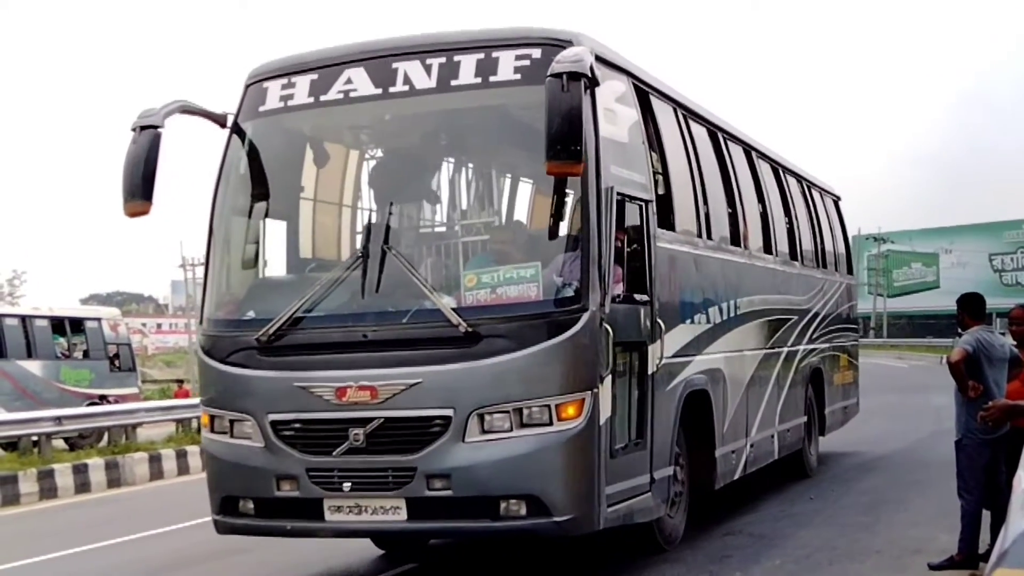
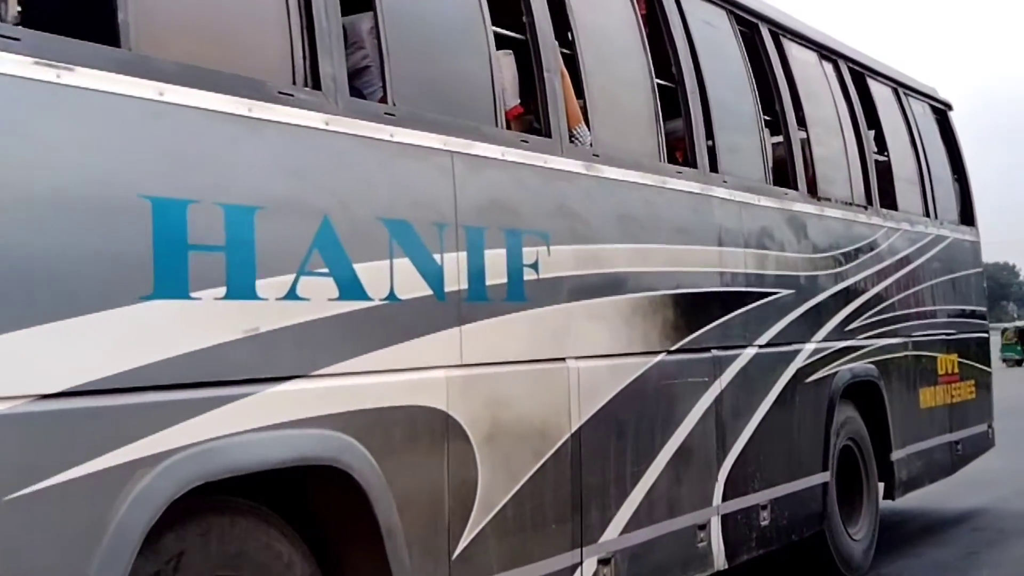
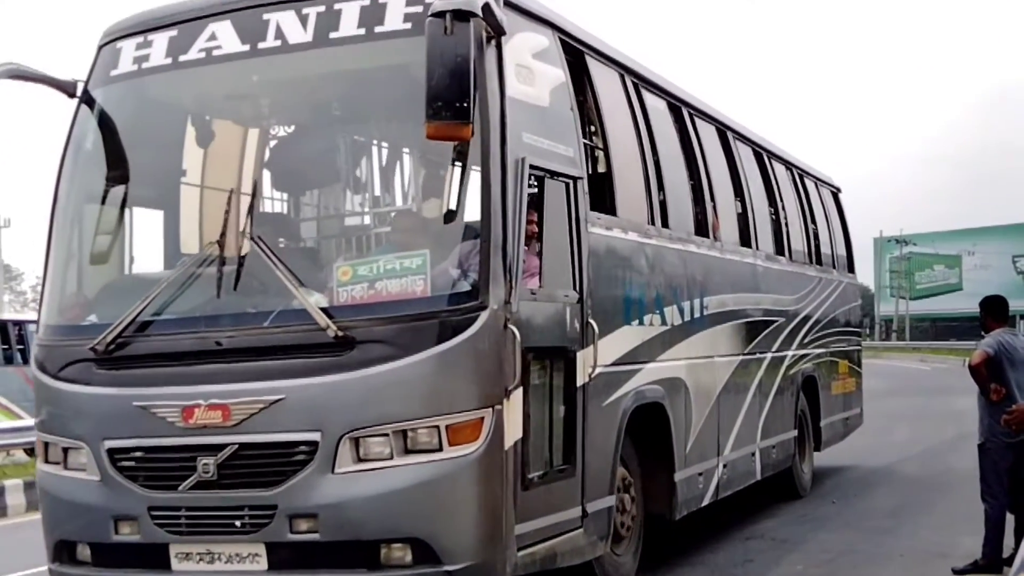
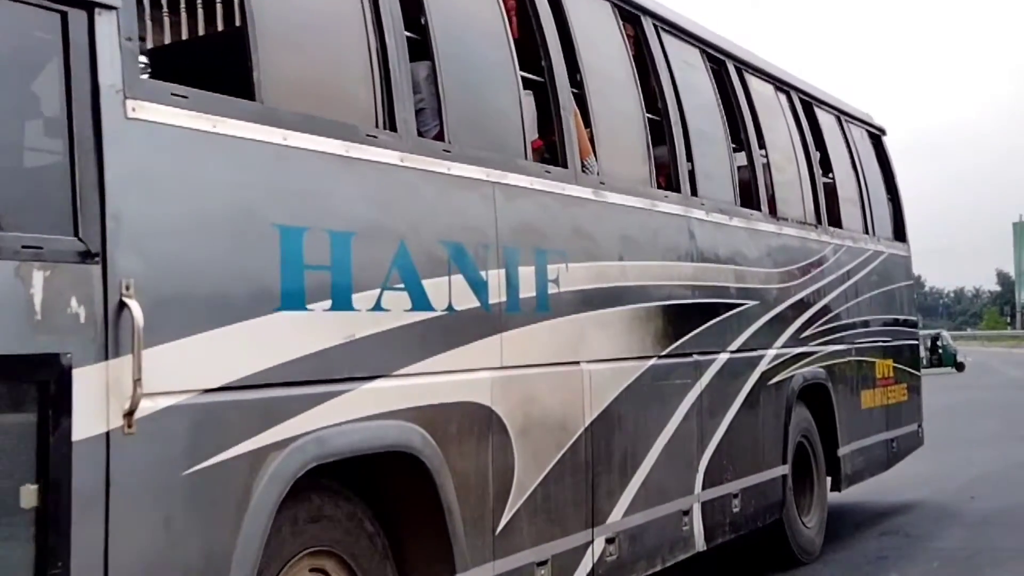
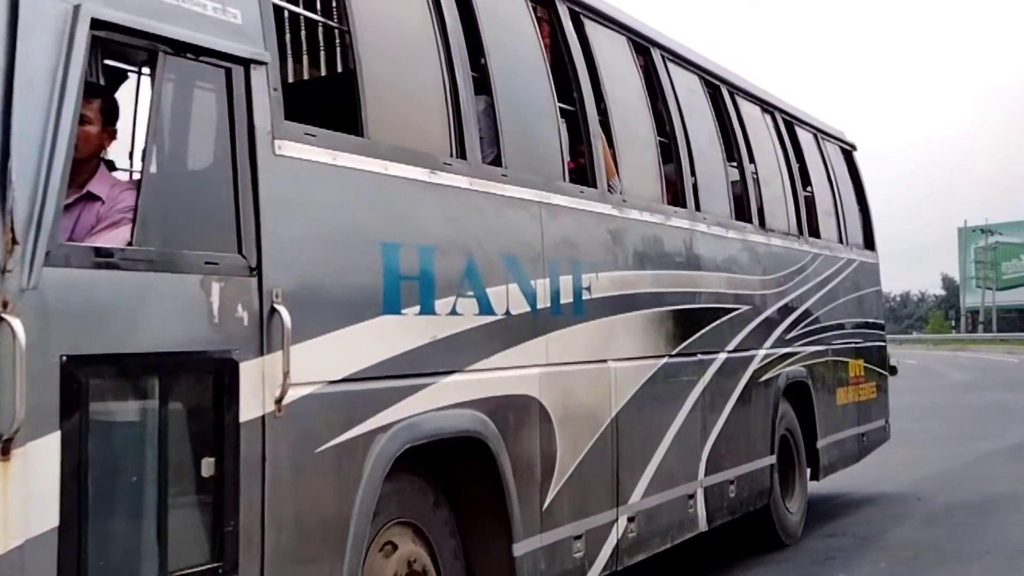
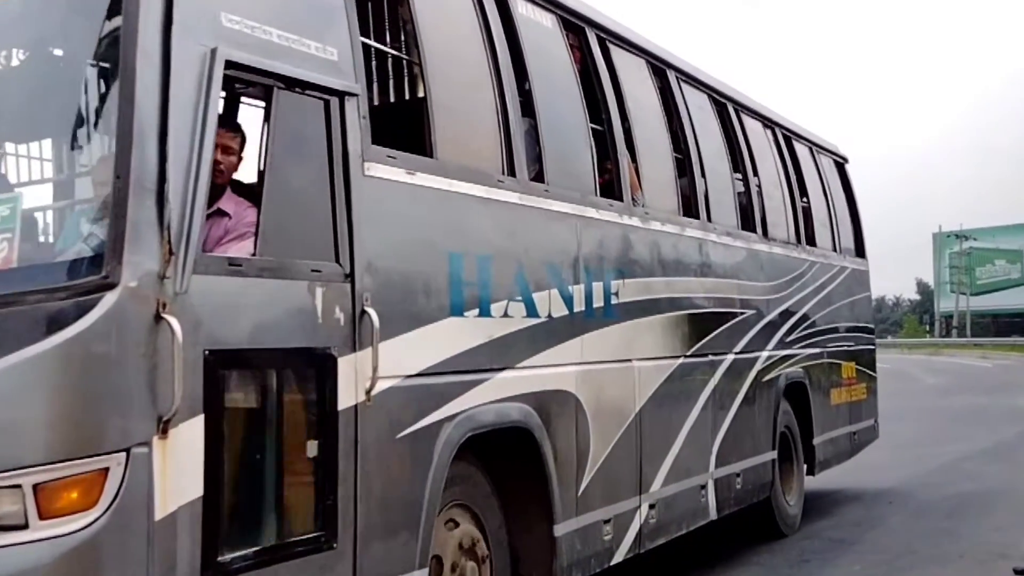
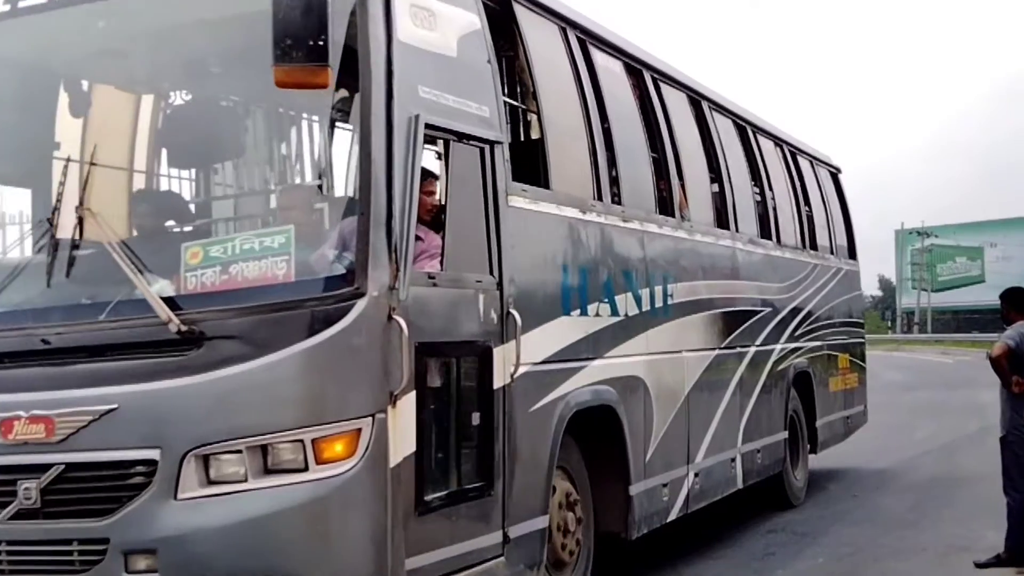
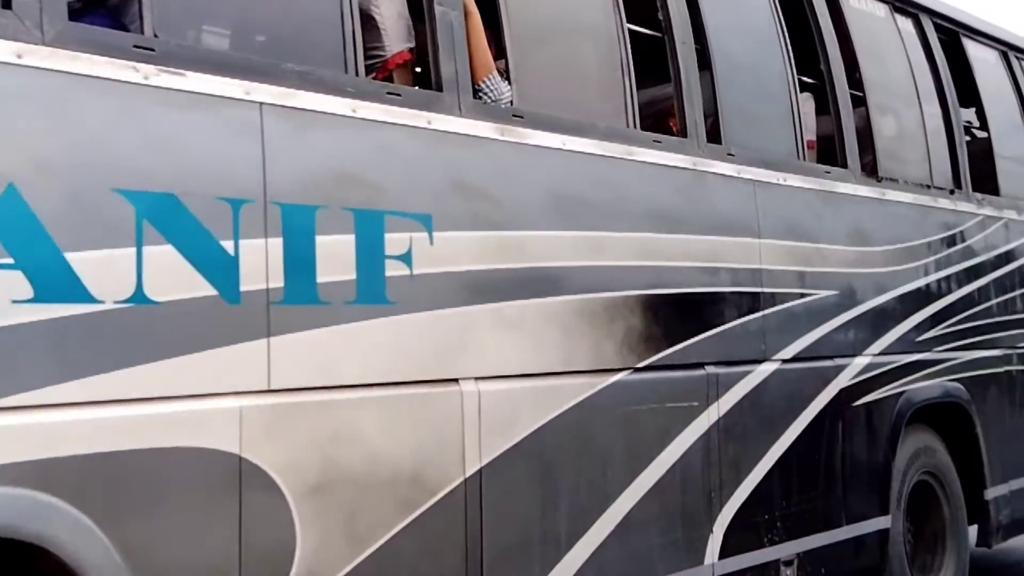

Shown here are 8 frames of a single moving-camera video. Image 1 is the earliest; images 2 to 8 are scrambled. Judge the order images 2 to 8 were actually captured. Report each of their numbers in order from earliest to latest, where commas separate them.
3, 7, 6, 5, 4, 2, 8
